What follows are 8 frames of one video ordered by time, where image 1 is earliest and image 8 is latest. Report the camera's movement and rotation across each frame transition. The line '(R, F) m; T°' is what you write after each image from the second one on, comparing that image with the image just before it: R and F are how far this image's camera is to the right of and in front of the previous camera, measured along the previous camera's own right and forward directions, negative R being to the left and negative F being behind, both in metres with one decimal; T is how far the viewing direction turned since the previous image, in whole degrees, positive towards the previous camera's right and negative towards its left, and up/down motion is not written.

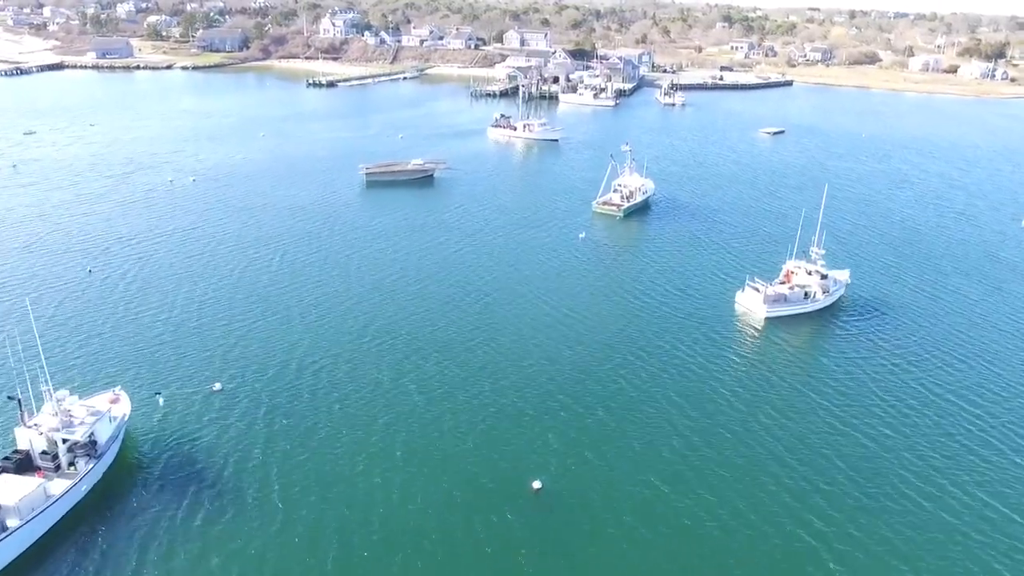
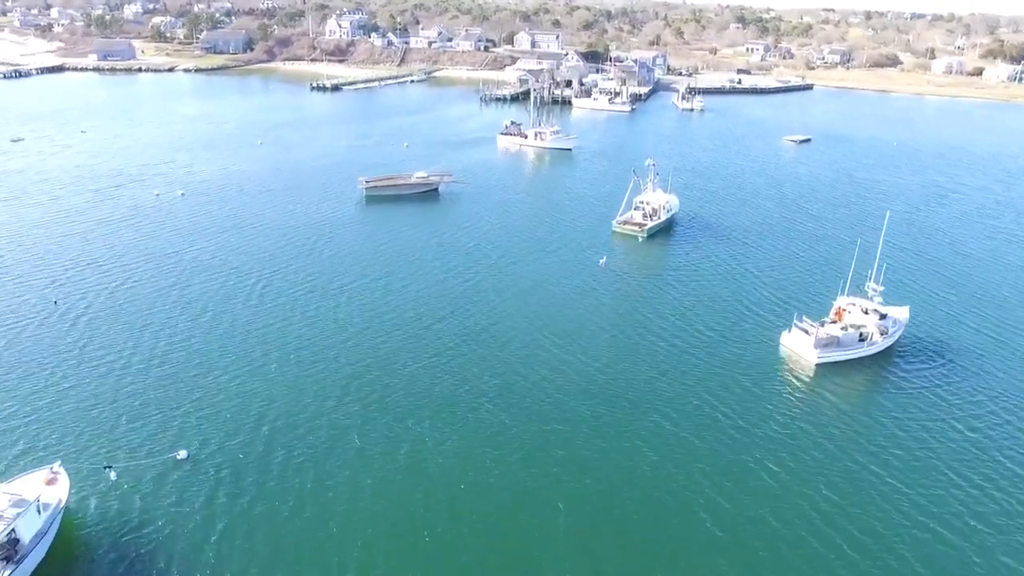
(-0.3, +6.1) m; -1°
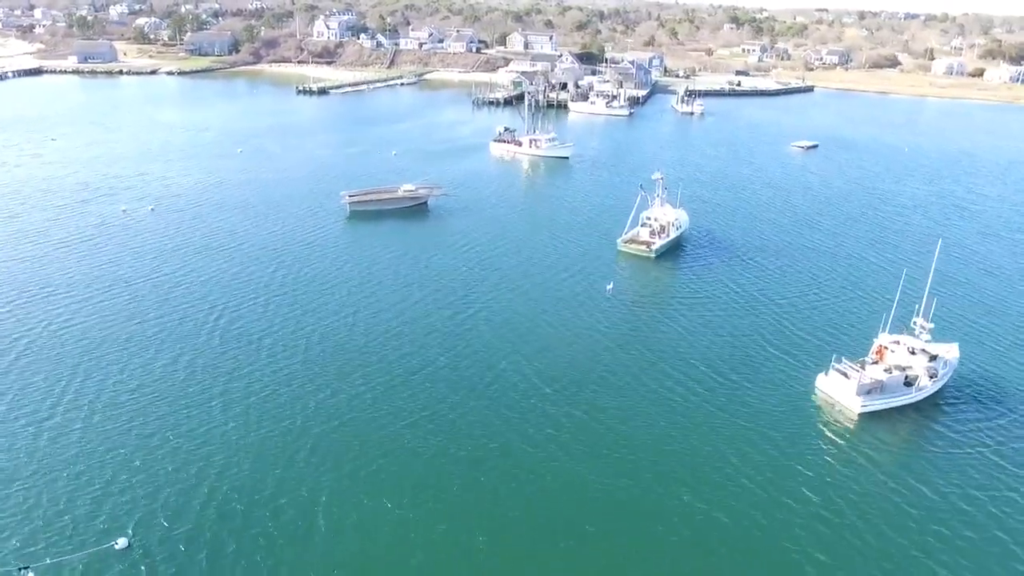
(-0.4, +5.4) m; +1°
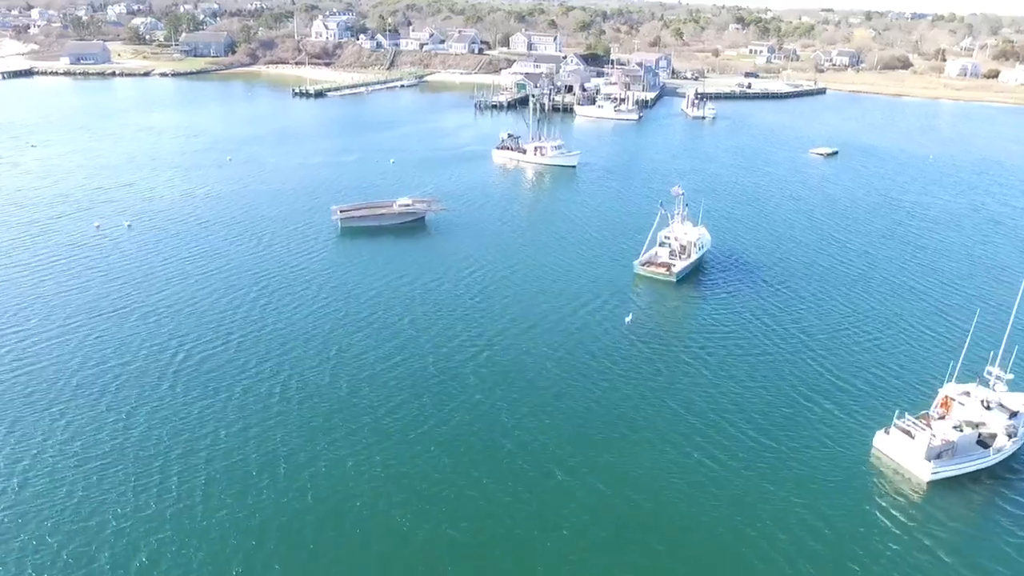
(-0.3, +5.5) m; 0°
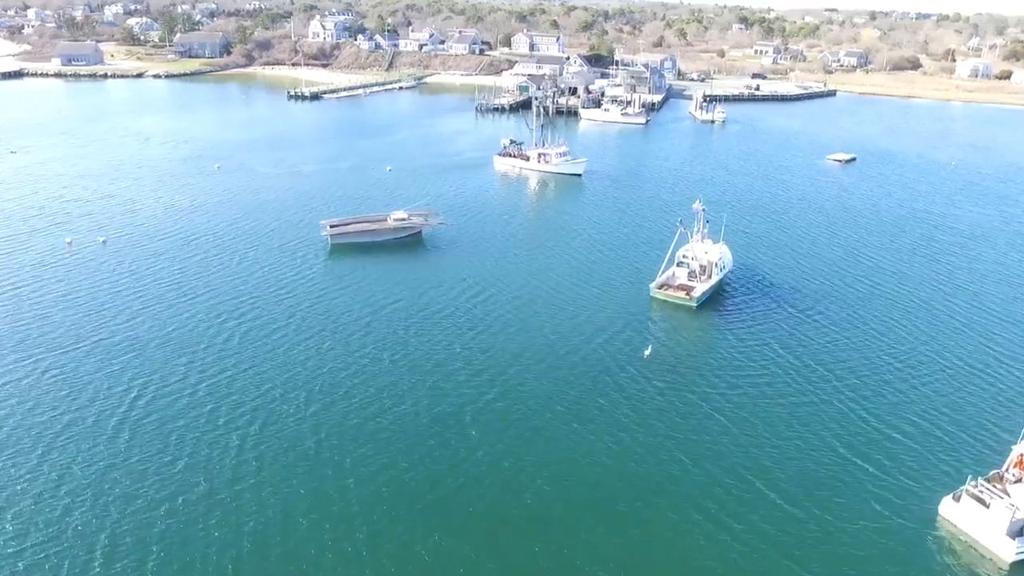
(-0.3, +4.8) m; 0°
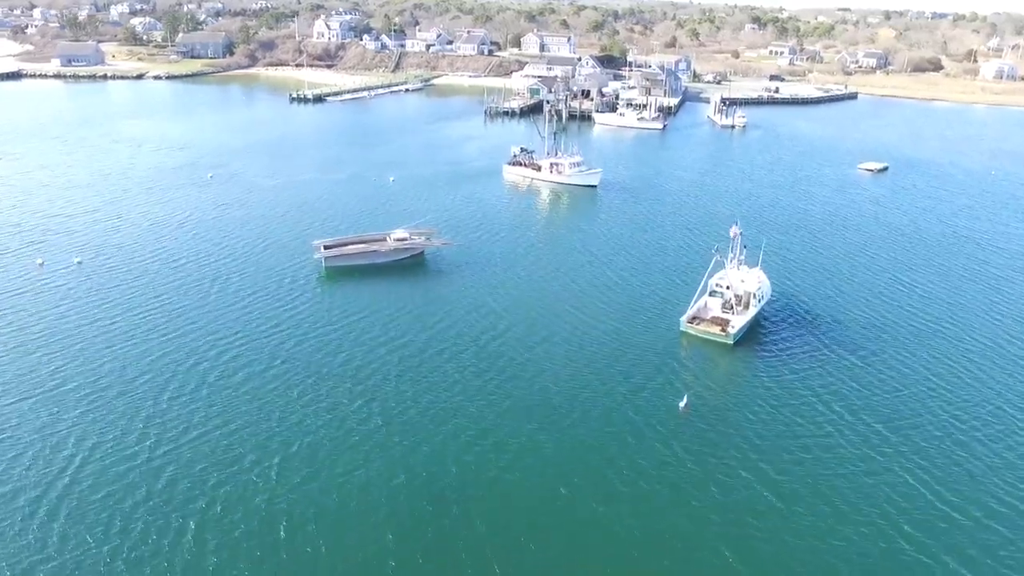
(-0.4, +5.6) m; -1°
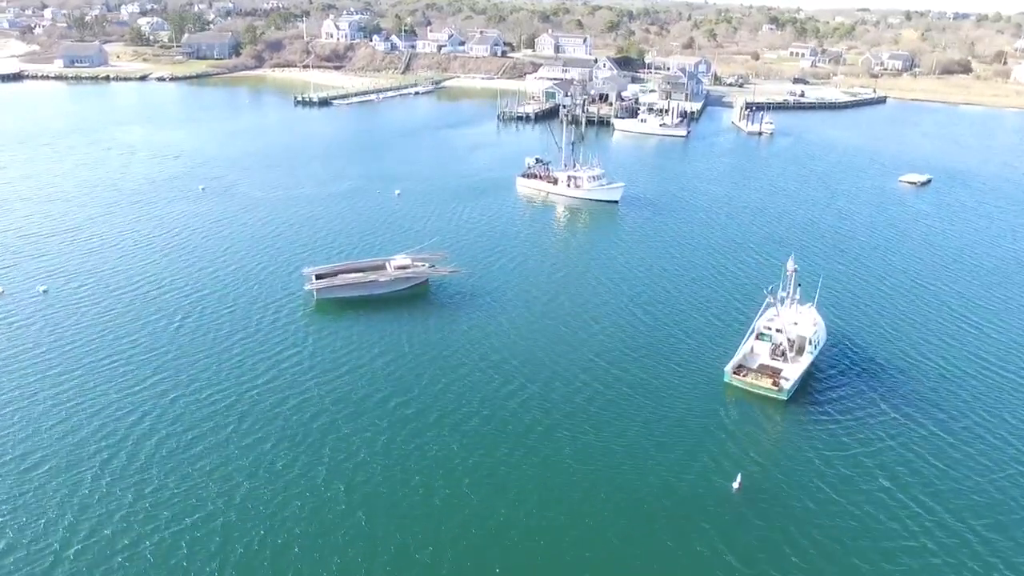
(-0.3, +6.3) m; -1°
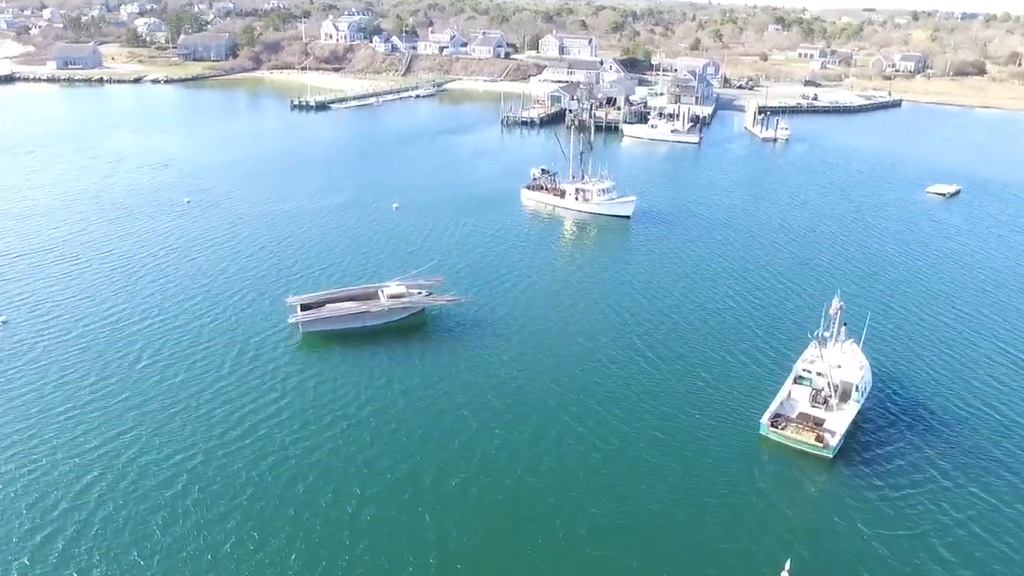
(-0.2, +4.7) m; 0°
